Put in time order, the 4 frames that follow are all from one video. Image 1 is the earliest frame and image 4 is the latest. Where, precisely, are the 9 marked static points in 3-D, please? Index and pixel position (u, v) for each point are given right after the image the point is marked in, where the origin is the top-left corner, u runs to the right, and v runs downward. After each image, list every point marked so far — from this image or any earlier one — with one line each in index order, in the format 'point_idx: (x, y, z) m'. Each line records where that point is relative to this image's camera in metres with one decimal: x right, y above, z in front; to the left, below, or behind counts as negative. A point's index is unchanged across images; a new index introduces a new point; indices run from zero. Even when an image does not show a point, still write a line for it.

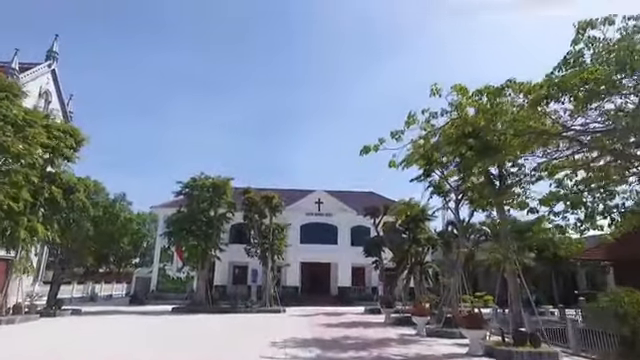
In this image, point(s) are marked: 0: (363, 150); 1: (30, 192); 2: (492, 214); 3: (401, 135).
0: (+0.8, +0.6, +8.9) m
1: (-11.8, -0.5, +19.5) m
2: (+5.9, -1.1, +16.3) m
3: (+1.5, +0.9, +8.9) m
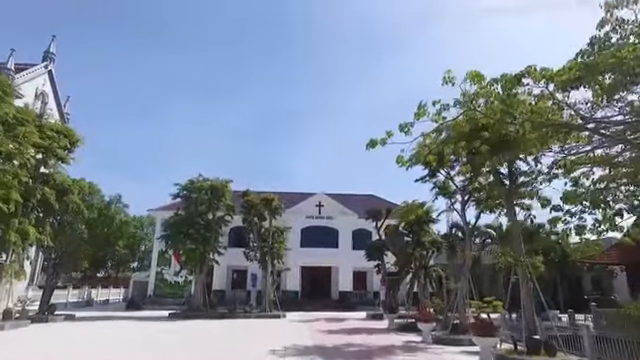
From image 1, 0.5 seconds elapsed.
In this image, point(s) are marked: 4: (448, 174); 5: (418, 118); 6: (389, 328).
0: (+0.8, +0.6, +8.3) m
1: (-11.7, -0.5, +18.8) m
2: (+5.9, -1.1, +15.6) m
3: (+1.5, +0.9, +8.2) m
4: (+4.7, +0.2, +17.7) m
5: (+1.7, +1.1, +8.2) m
6: (+2.9, -6.2, +20.0) m
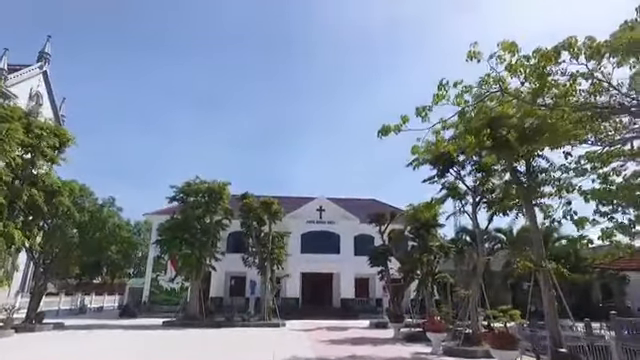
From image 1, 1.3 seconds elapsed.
0: (+0.9, +0.7, +7.3) m
1: (-11.7, -0.5, +17.8) m
2: (+6.0, -1.1, +14.6) m
3: (+1.6, +1.0, +7.2) m
4: (+4.8, +0.2, +16.7) m
5: (+1.7, +1.2, +7.2) m
6: (+3.0, -6.2, +18.9) m
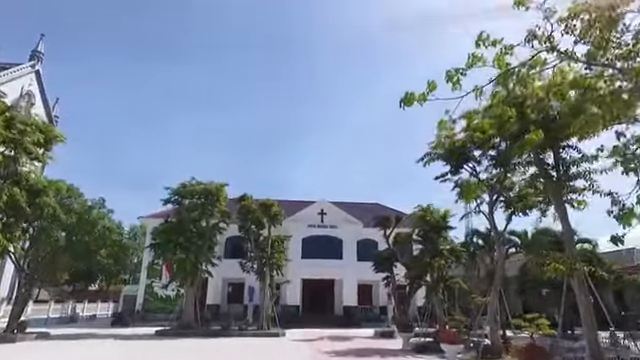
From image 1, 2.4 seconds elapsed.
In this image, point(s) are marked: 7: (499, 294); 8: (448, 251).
0: (+1.0, +1.0, +5.9) m
1: (-11.6, -0.4, +16.5) m
2: (+6.1, -1.0, +13.2) m
3: (+1.7, +1.3, +5.9) m
4: (+4.9, +0.3, +15.4) m
5: (+1.8, +1.4, +5.9) m
6: (+3.1, -6.1, +17.4) m
7: (+5.4, -3.4, +14.4) m
8: (+5.2, -2.9, +19.8) m
